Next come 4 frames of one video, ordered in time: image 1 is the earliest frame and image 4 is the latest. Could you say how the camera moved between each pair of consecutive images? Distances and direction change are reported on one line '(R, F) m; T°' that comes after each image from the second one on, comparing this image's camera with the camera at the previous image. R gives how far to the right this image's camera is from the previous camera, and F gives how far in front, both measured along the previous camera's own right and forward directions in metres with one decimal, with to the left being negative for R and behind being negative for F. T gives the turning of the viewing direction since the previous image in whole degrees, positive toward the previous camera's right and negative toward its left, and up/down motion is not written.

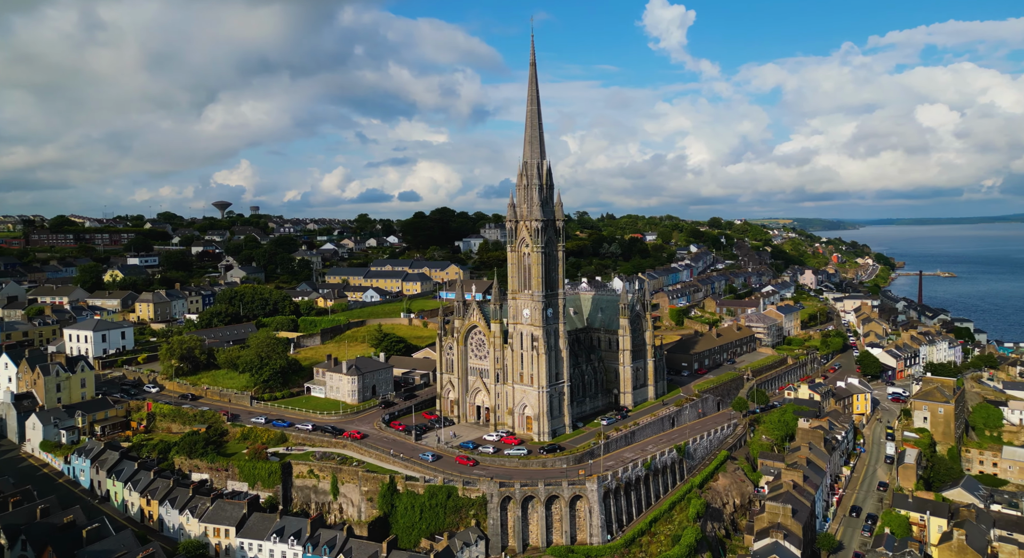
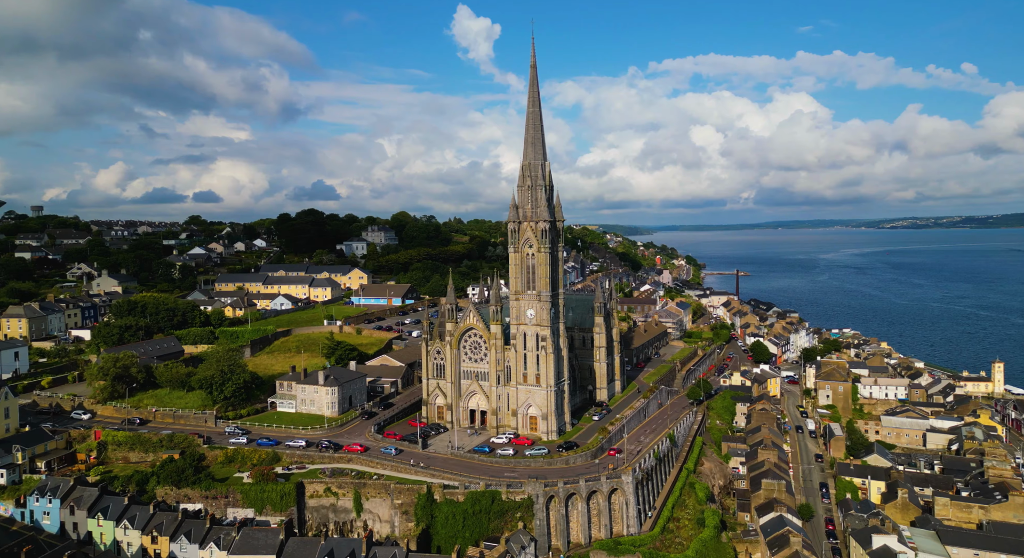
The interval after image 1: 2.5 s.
(-17.0, +1.9) m; +16°
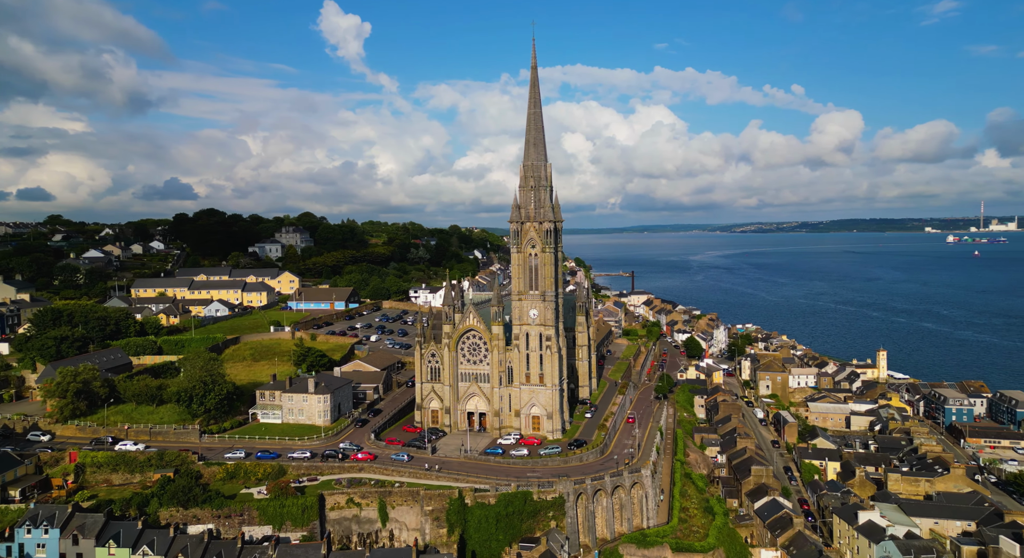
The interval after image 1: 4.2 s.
(-11.6, +1.1) m; +11°
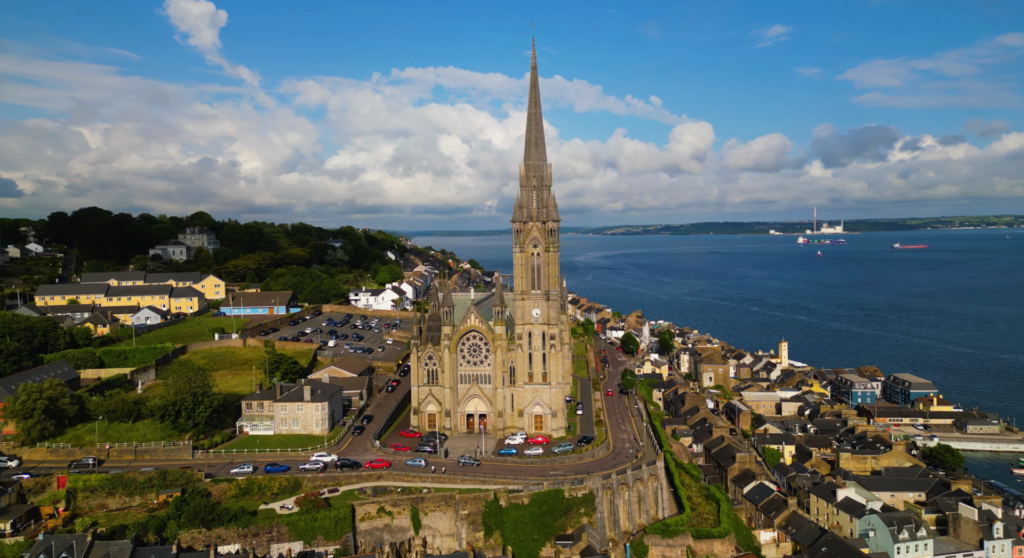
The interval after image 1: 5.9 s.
(-11.6, +1.5) m; +11°
